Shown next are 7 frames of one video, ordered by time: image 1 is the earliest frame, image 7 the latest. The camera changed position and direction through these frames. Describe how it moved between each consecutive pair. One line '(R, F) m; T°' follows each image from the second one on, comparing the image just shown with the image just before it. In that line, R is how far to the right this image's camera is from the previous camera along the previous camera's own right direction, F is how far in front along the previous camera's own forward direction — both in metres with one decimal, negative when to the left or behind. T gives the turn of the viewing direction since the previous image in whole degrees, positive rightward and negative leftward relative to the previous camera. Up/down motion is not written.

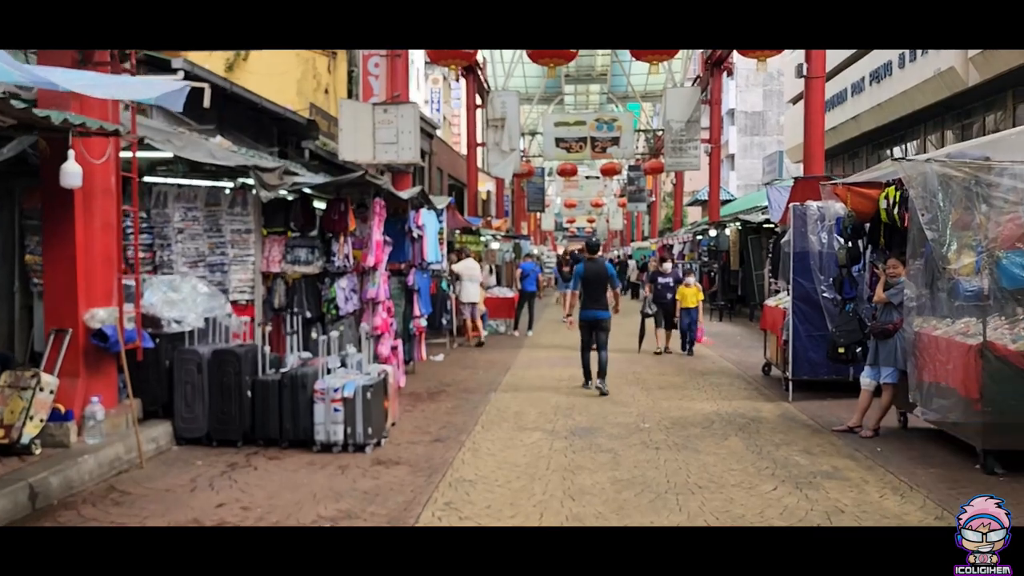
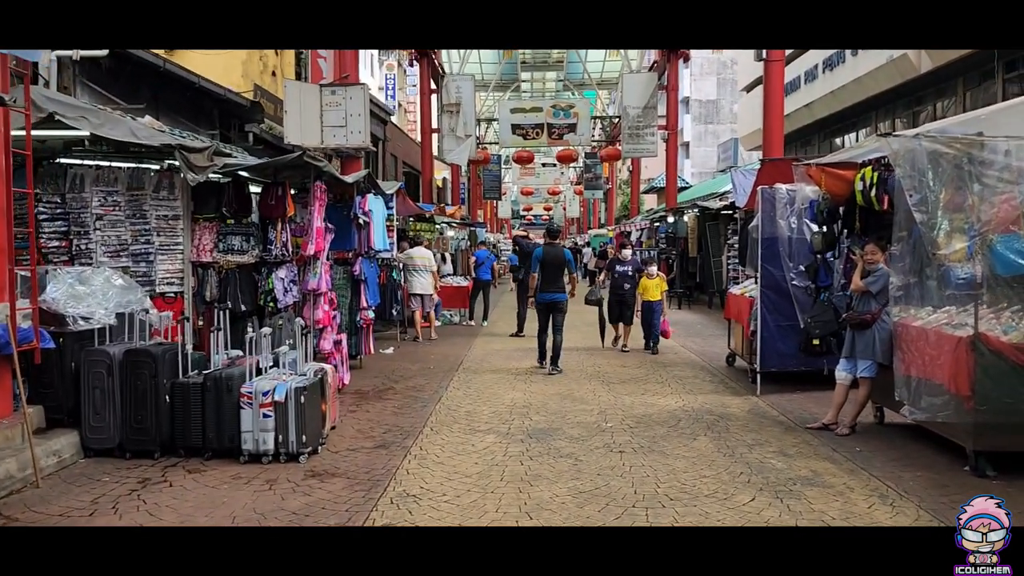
(0.0, +0.6) m; +3°
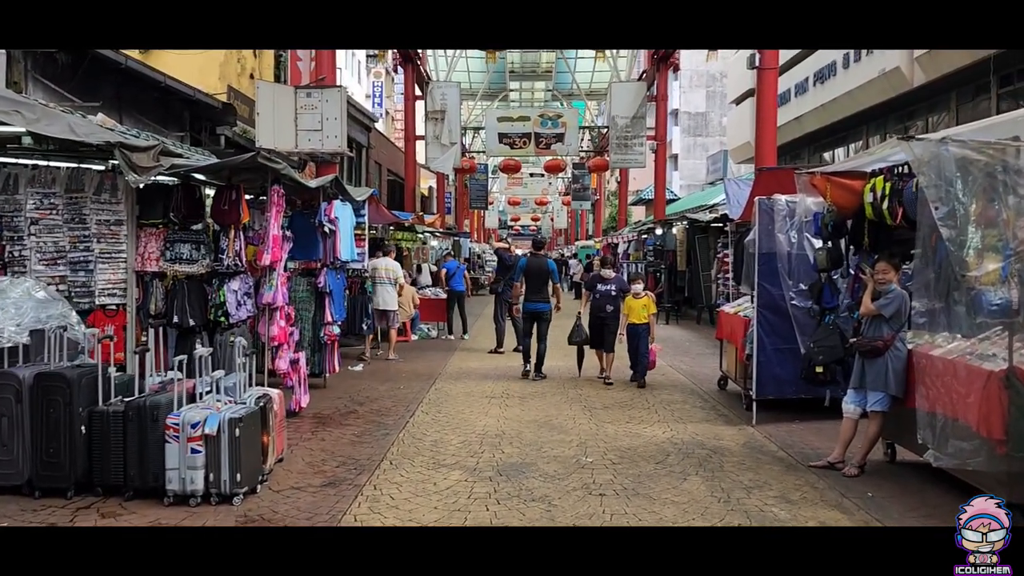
(+0.1, +0.7) m; +1°
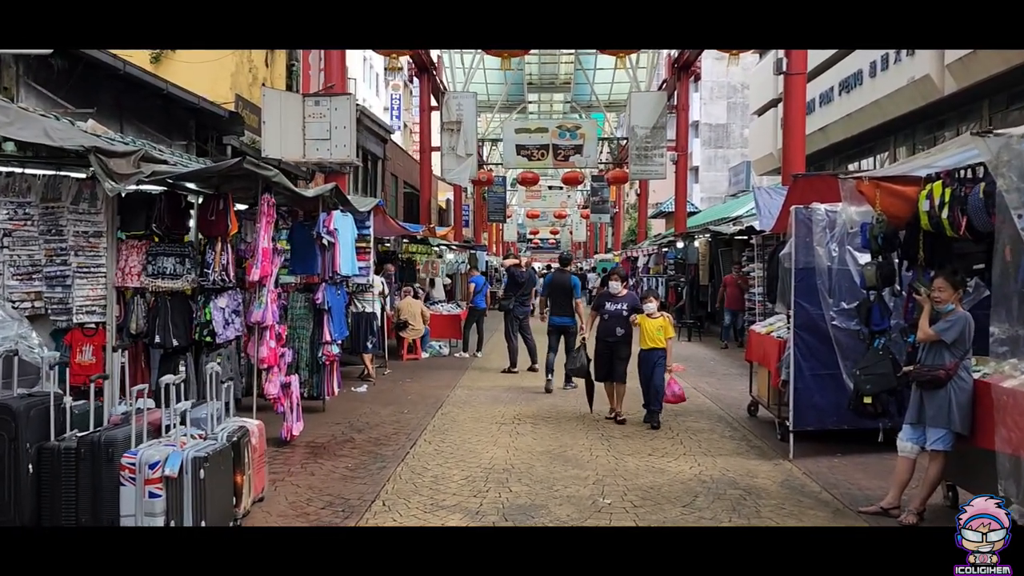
(+0.1, +0.6) m; -1°
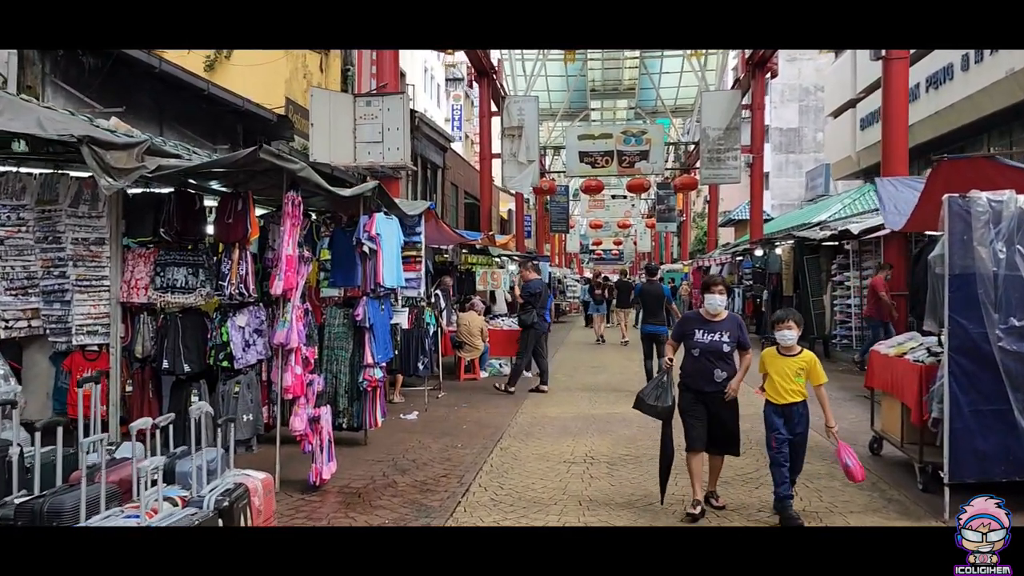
(-0.1, +1.2) m; -4°
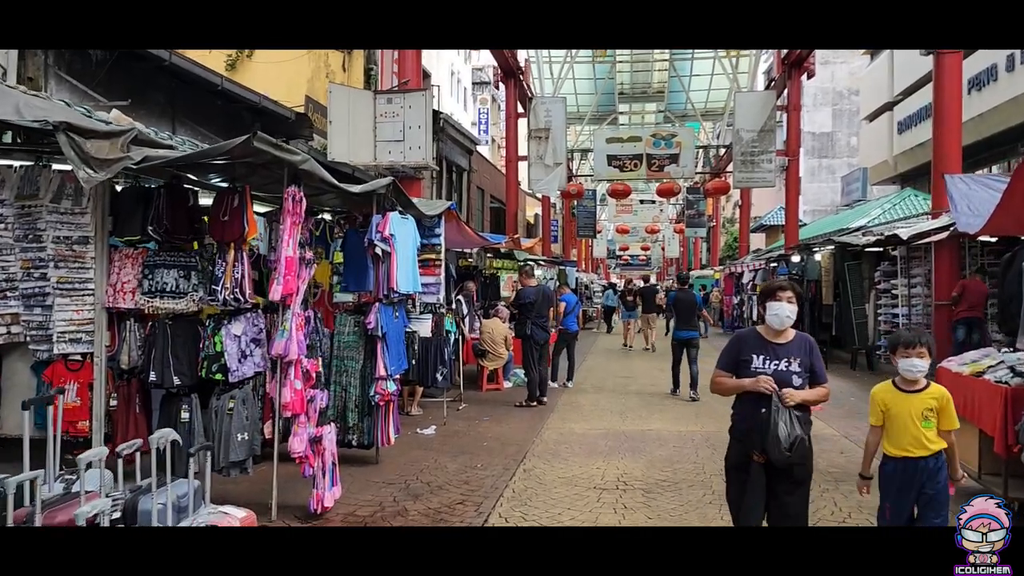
(0.0, +0.6) m; -2°
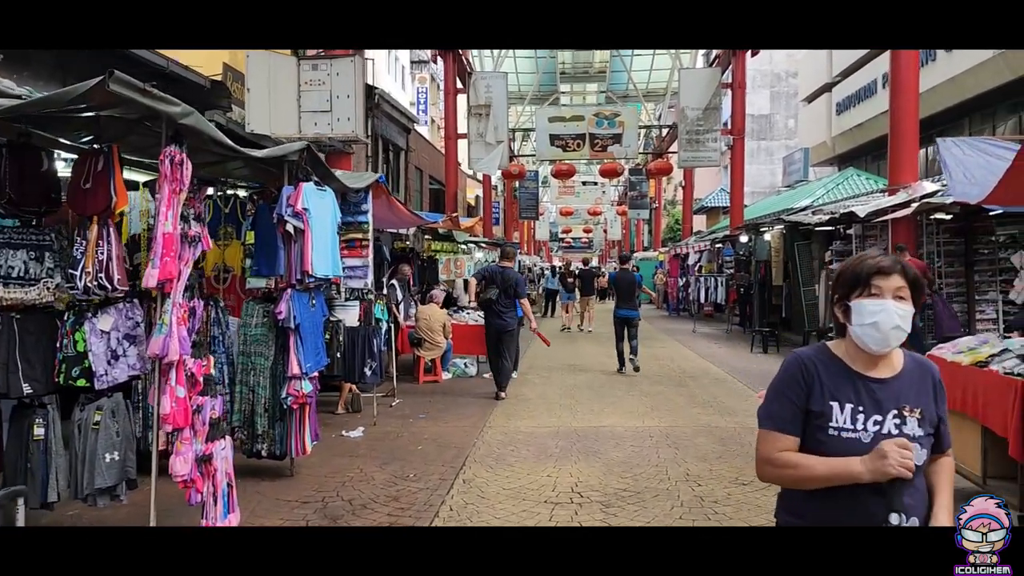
(0.0, +0.9) m; +4°
